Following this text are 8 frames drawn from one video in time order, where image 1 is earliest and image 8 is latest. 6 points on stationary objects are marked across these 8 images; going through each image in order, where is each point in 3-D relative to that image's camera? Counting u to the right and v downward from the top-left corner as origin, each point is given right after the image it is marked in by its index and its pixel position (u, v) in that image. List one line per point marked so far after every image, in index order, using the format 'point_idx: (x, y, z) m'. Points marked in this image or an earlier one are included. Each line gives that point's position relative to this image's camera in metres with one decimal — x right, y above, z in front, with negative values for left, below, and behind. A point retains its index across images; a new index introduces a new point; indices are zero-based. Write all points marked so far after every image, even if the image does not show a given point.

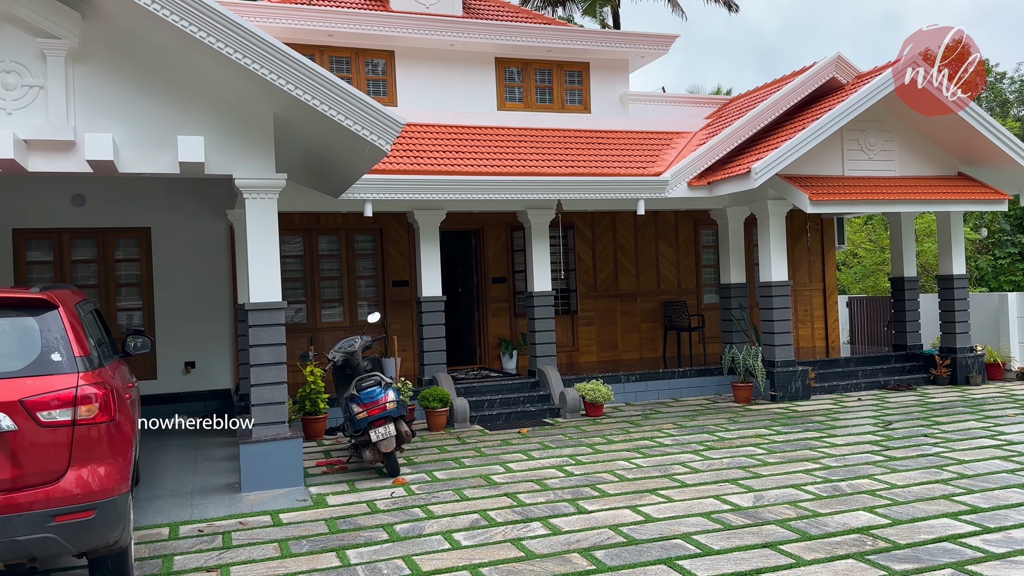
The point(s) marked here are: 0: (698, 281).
0: (+3.0, +0.1, +13.4) m
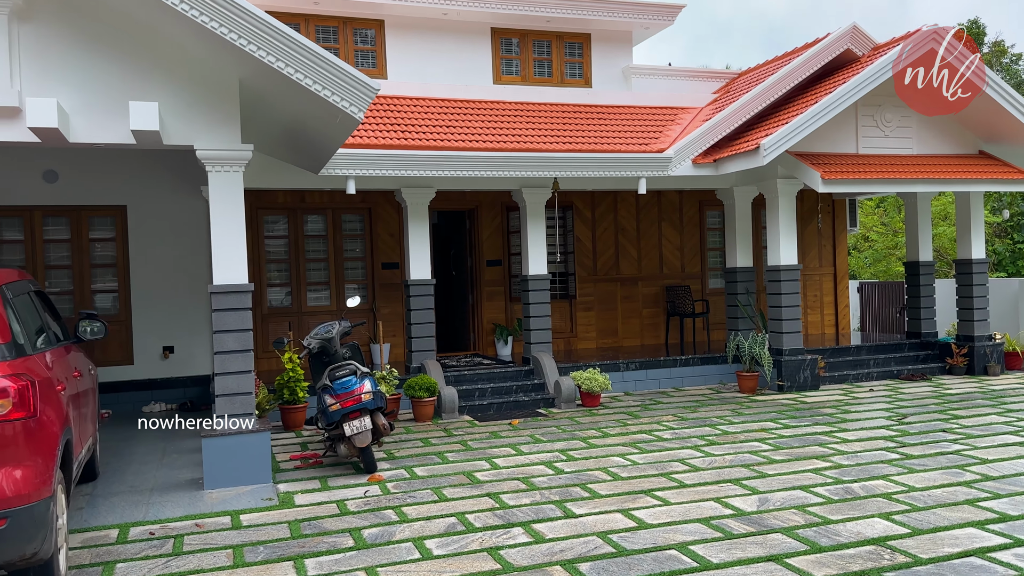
0: (+3.0, +0.4, +12.8) m
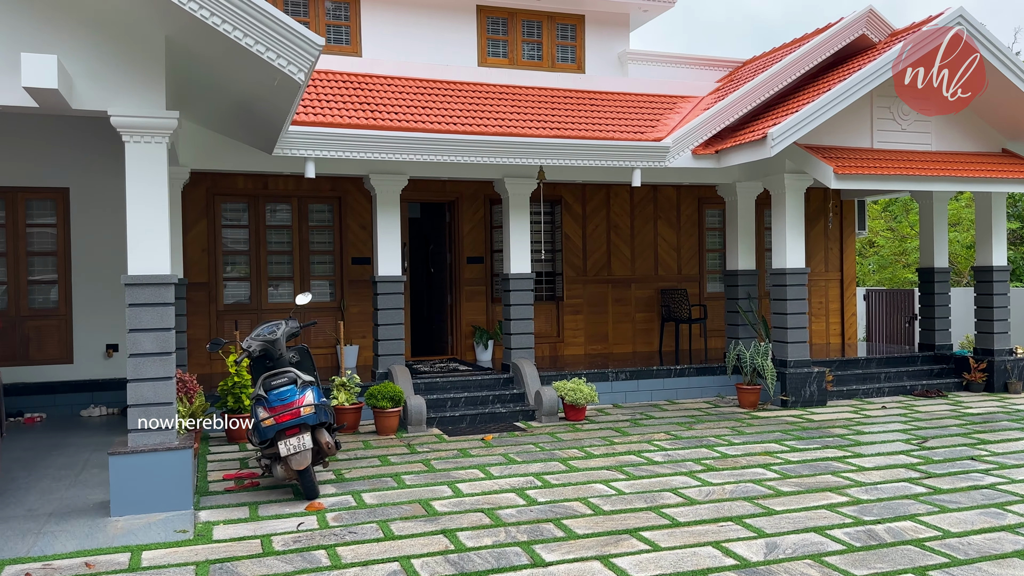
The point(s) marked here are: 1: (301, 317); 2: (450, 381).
0: (+2.7, +0.3, +11.9) m
1: (-2.6, -0.4, +10.1) m
2: (-0.7, -1.0, +8.8) m
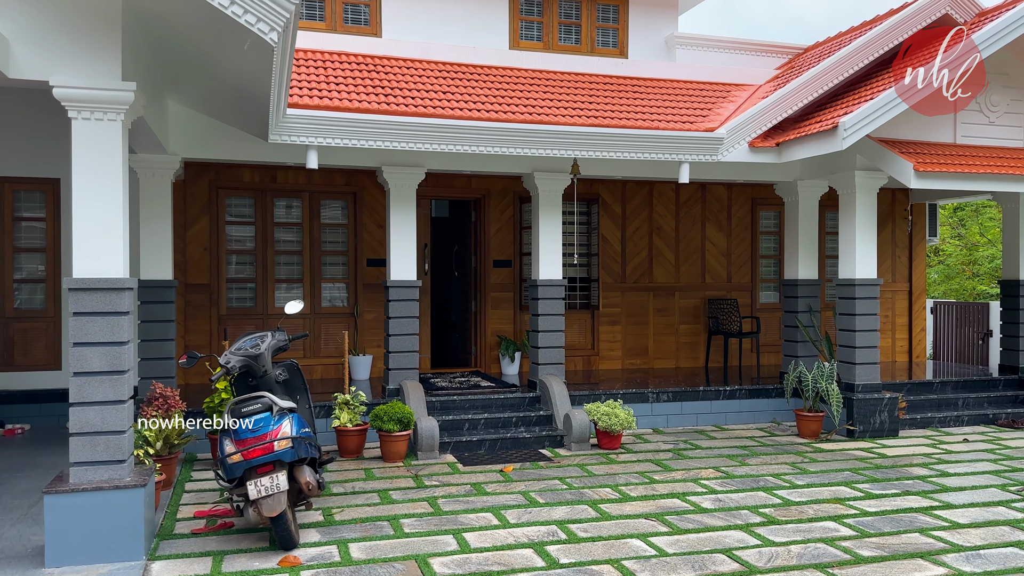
0: (+3.2, +0.2, +10.7) m
1: (-2.2, -0.4, +9.2) m
2: (-0.4, -1.1, +7.8) m
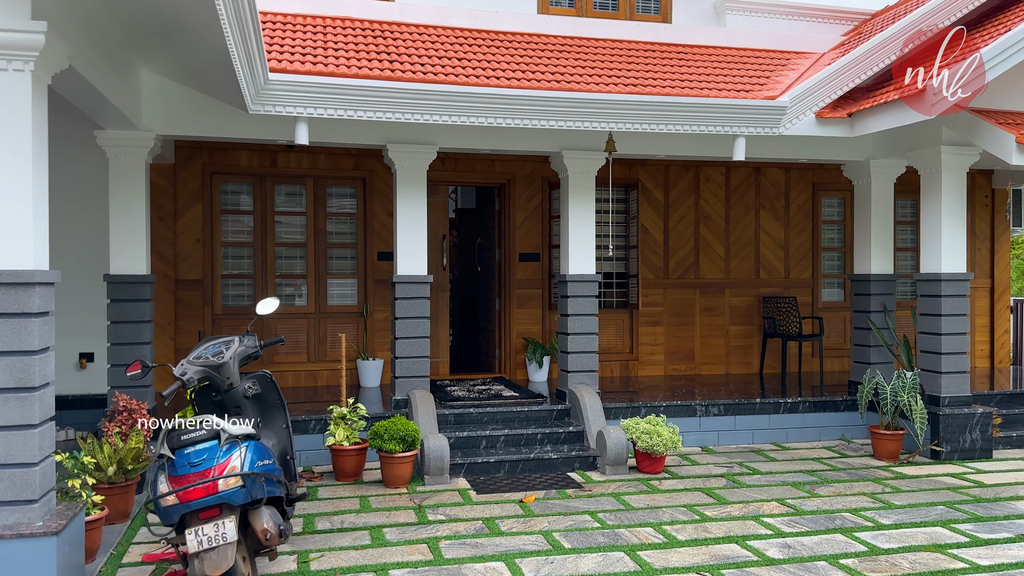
0: (+3.5, +0.2, +9.5) m
1: (-2.0, -0.4, +8.3) m
2: (-0.2, -1.0, +6.7) m
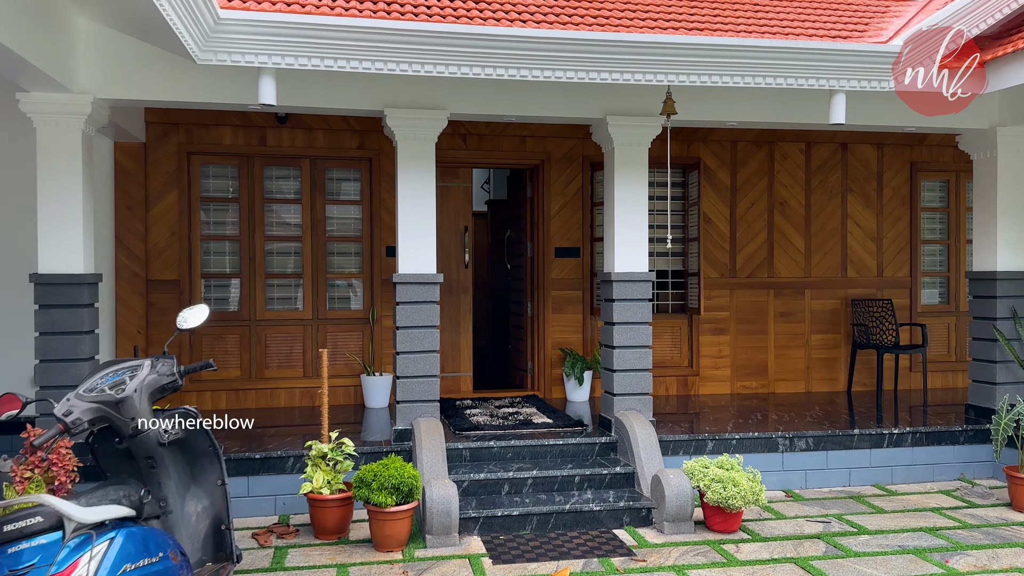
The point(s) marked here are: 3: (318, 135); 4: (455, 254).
0: (+3.9, +0.2, +7.9) m
1: (-1.7, -0.4, +7.0) m
2: (0.0, -1.0, +5.3) m
3: (-1.6, +1.3, +6.9) m
4: (-0.5, +0.3, +7.3) m
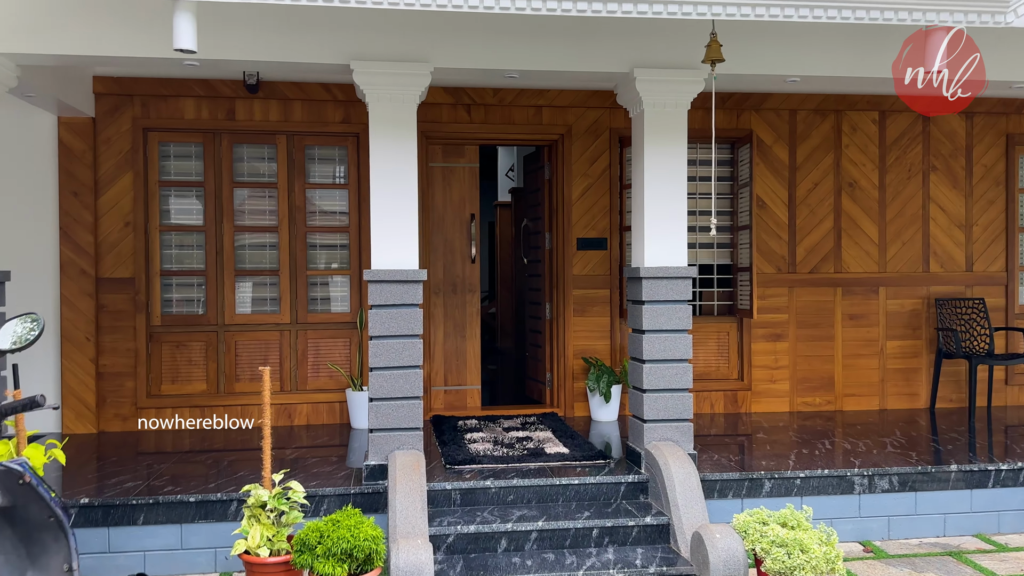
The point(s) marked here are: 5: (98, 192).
0: (+4.0, +0.2, +6.6) m
1: (-1.6, -0.4, +5.9) m
2: (0.0, -1.0, +4.2) m
3: (-1.6, +1.3, +5.9) m
4: (-0.4, +0.3, +6.2) m
5: (-2.9, +0.7, +5.7) m
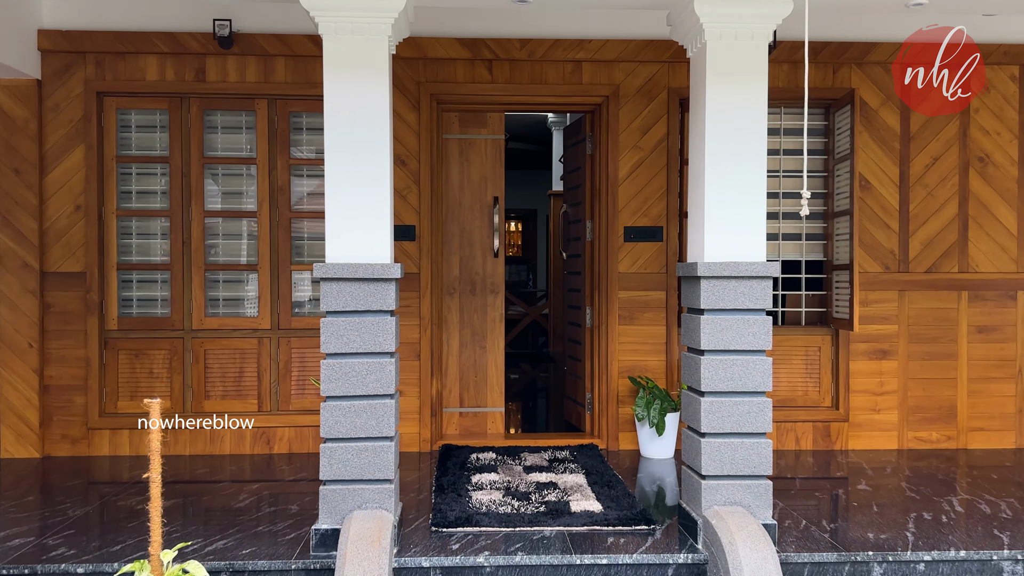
0: (+4.2, +0.2, +5.0) m
1: (-1.4, -0.4, +4.9) m
2: (0.0, -1.0, +3.1) m
3: (-1.4, +1.3, +4.8) m
4: (-0.2, +0.3, +5.1) m
5: (-2.7, +0.7, +4.8) m
